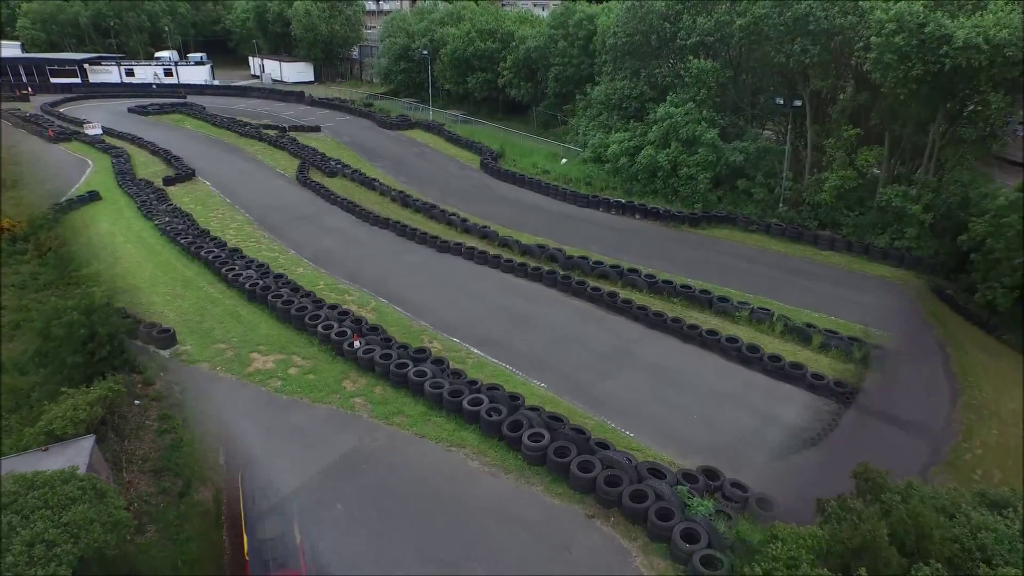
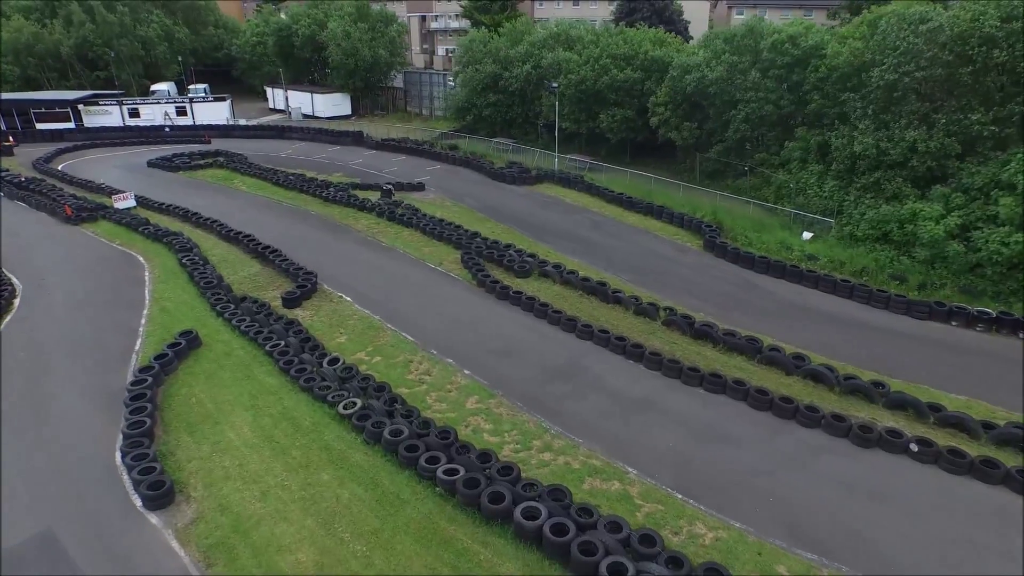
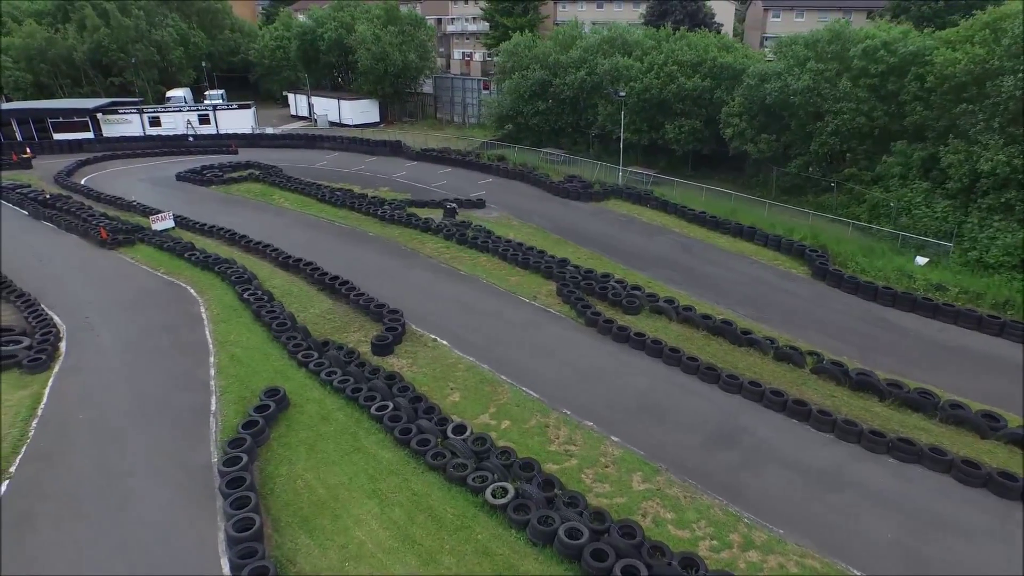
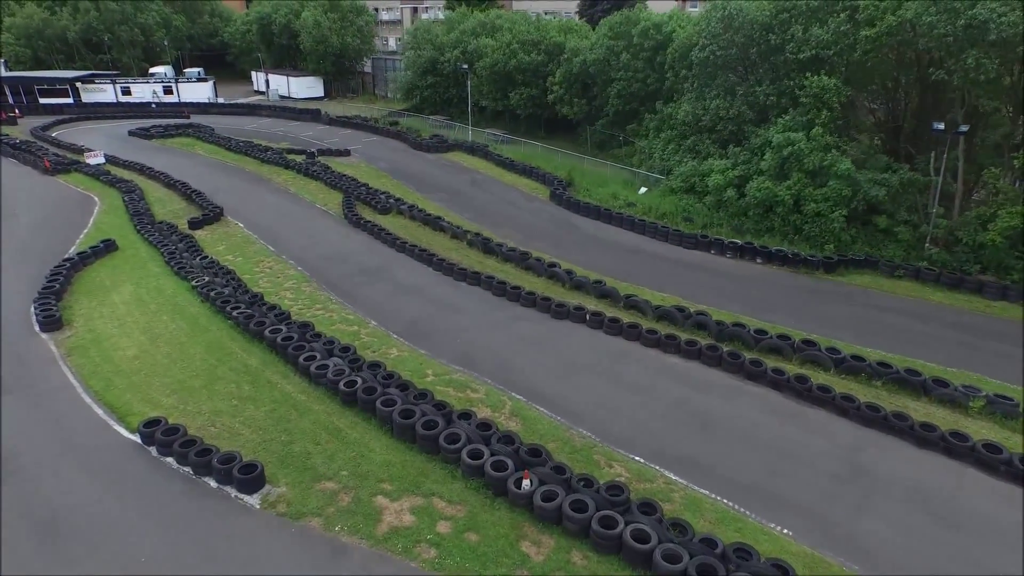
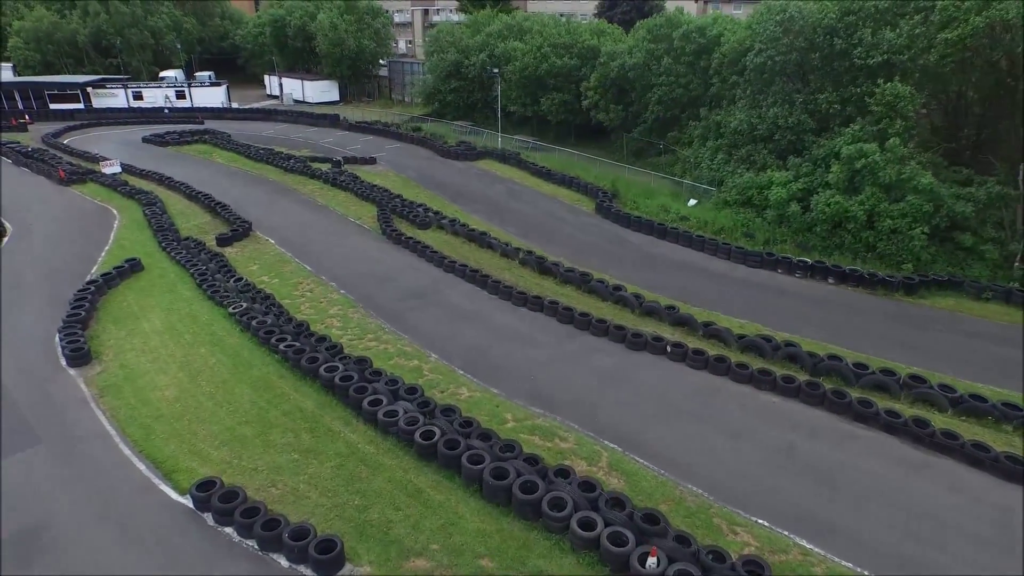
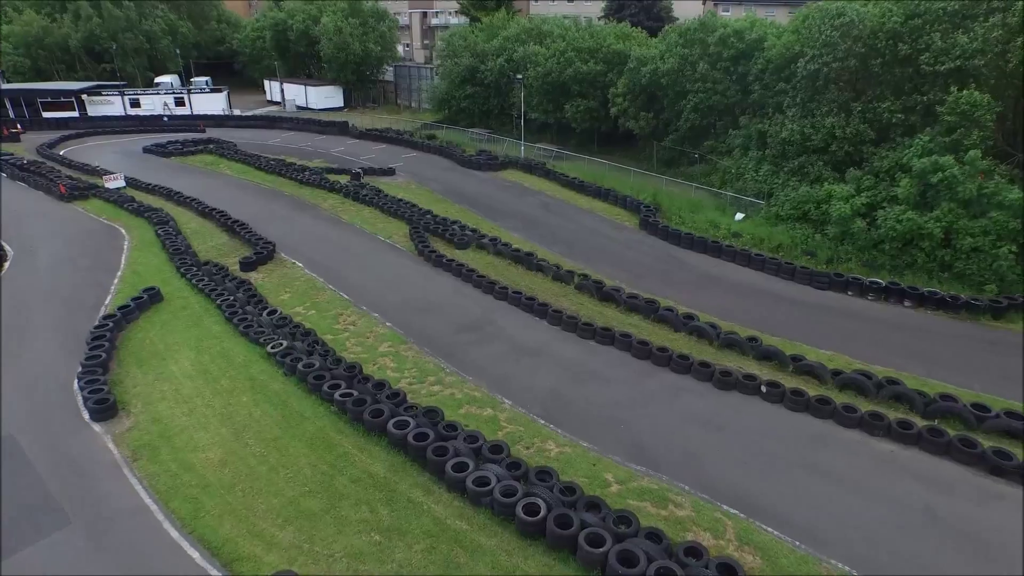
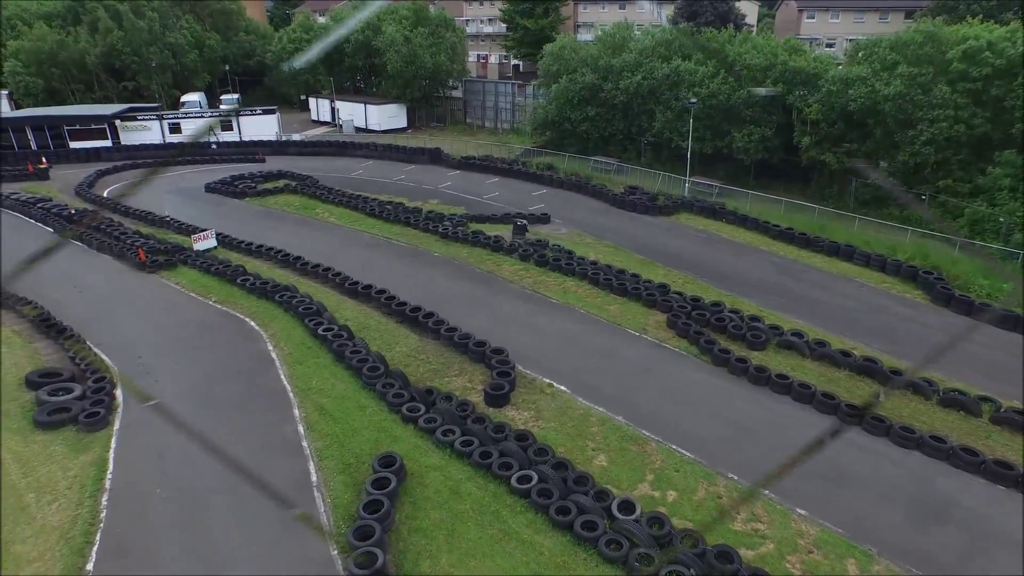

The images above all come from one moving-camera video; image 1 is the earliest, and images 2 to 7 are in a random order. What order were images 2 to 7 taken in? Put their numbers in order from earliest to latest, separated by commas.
4, 5, 6, 2, 3, 7
